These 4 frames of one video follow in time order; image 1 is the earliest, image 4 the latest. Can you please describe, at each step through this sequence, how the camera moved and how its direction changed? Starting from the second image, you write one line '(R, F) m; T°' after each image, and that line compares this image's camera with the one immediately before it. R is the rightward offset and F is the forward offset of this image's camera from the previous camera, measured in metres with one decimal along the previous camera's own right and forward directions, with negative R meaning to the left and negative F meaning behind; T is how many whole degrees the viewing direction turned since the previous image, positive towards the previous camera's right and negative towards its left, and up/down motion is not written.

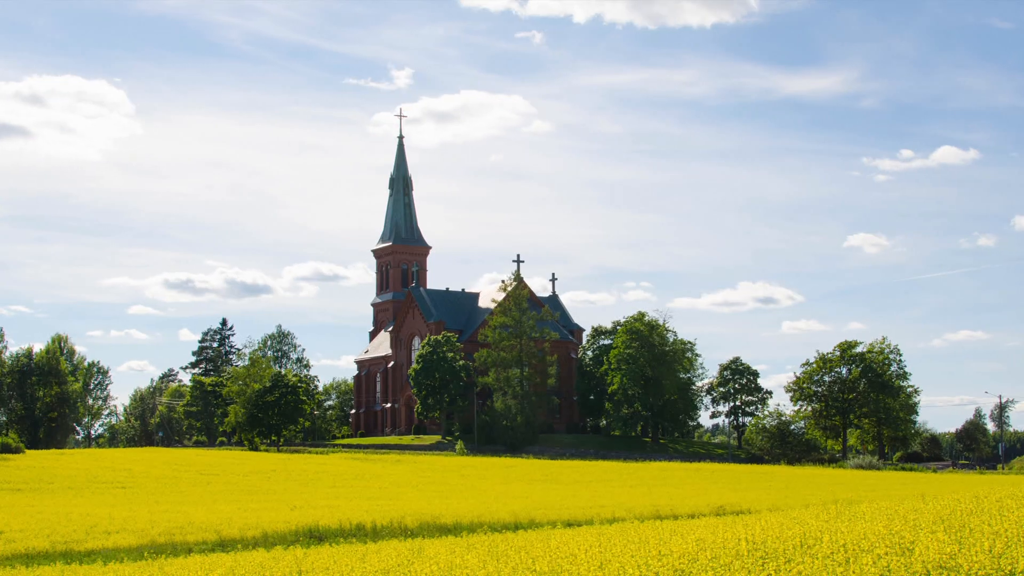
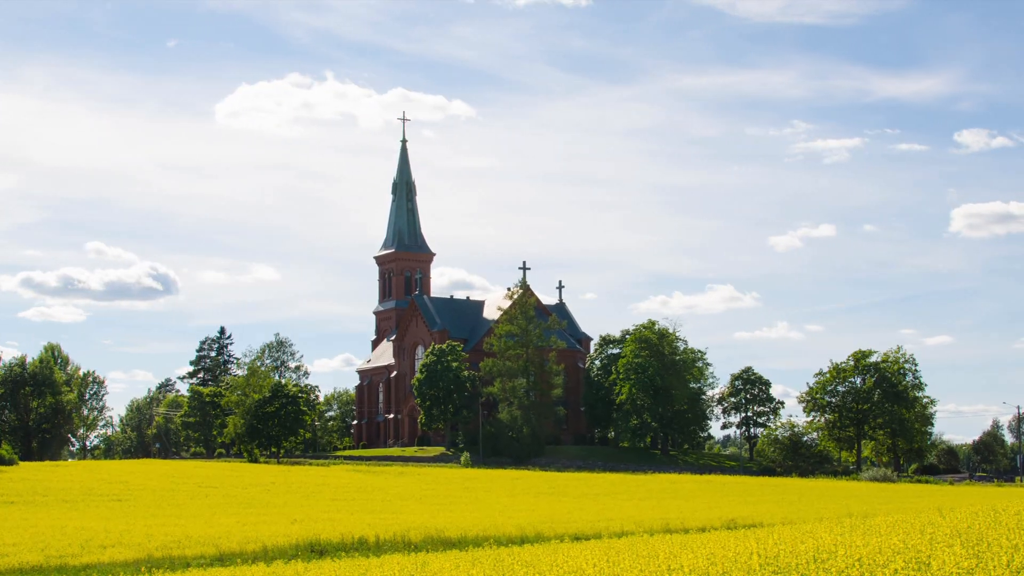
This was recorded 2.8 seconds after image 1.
(+0.1, +1.2) m; 0°
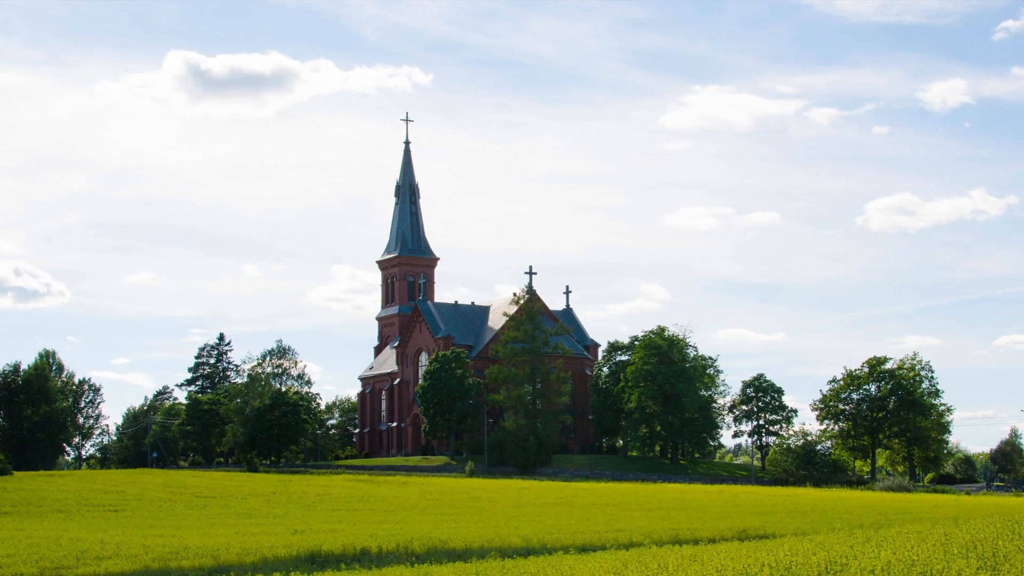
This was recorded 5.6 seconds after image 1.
(+0.2, +1.2) m; 0°
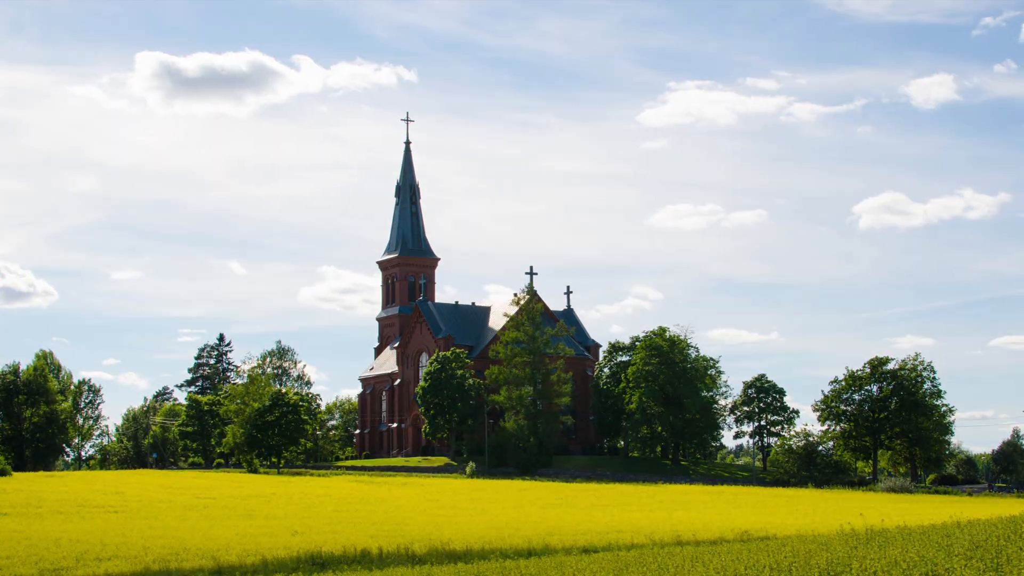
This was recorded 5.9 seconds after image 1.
(0.0, +0.1) m; 0°
